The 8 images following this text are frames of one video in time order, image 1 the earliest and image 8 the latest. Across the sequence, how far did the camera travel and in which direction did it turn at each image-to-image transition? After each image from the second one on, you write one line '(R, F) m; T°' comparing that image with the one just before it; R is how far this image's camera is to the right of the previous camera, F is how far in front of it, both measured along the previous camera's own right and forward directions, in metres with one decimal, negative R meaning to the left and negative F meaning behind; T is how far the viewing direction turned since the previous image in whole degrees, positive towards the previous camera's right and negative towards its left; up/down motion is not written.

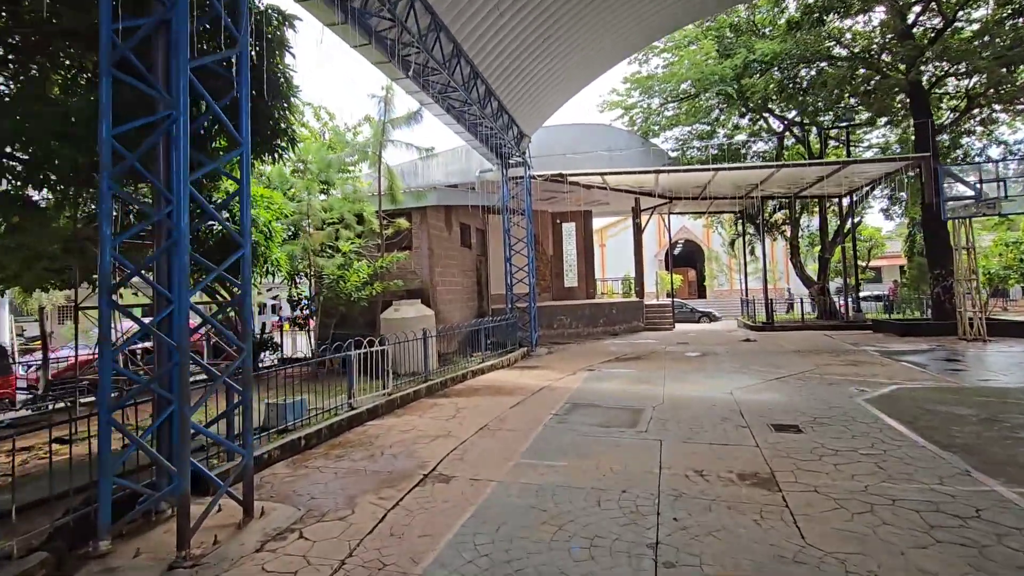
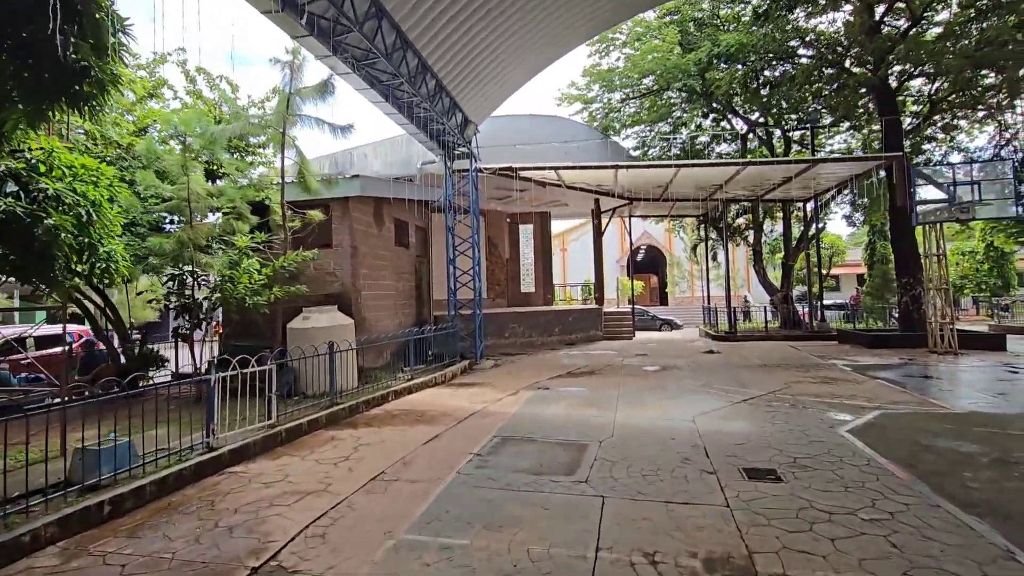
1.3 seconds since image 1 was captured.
(+0.6, +1.4) m; +4°
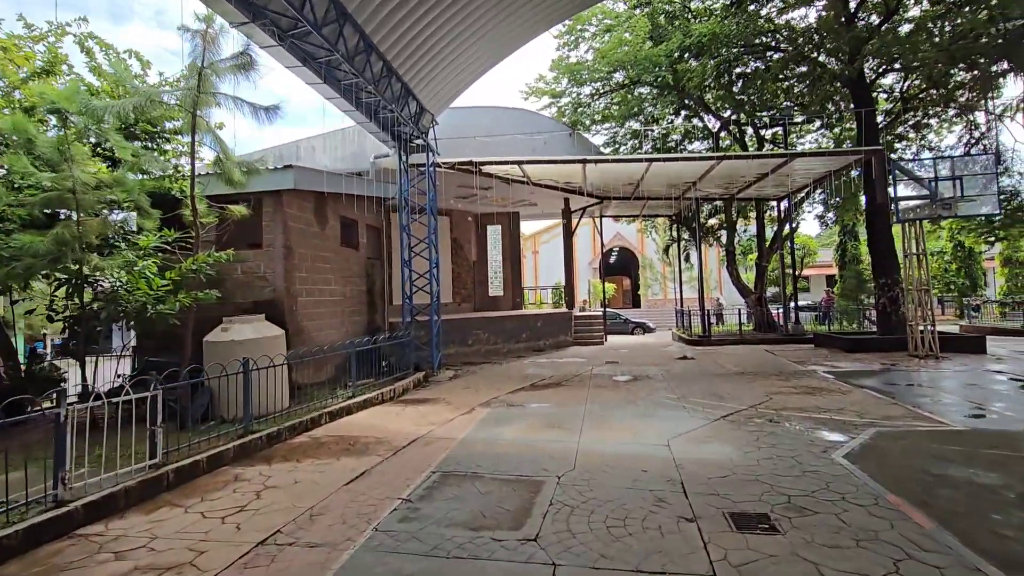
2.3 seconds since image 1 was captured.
(+0.3, +1.0) m; +3°
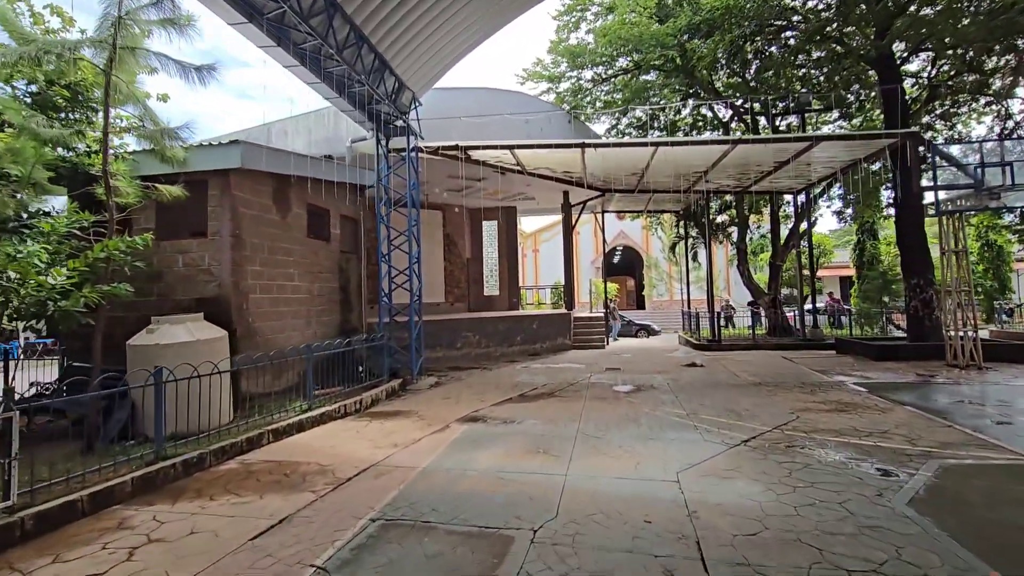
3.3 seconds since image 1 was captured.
(+0.3, +1.2) m; 0°
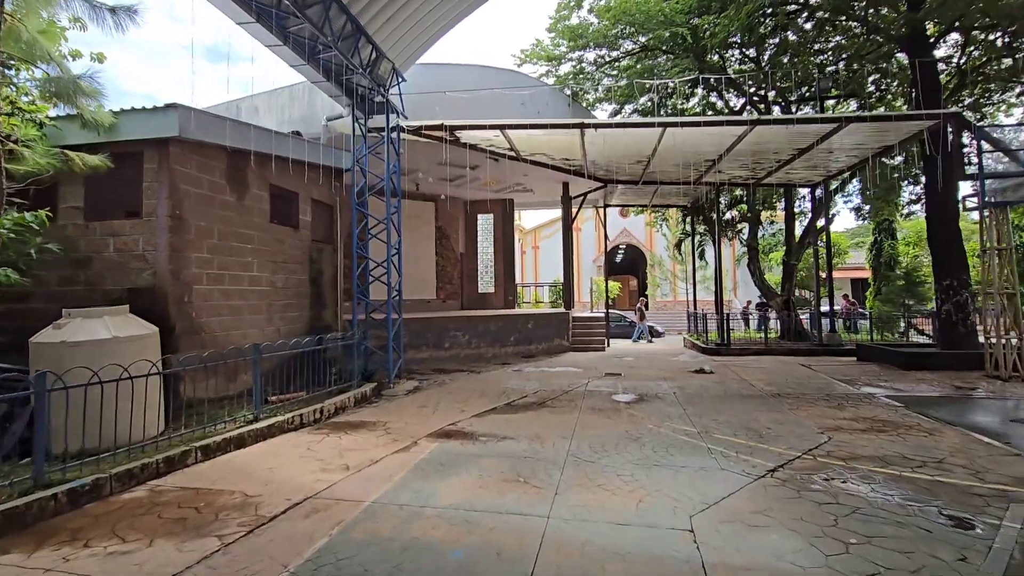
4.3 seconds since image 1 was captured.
(+0.2, +1.0) m; 0°
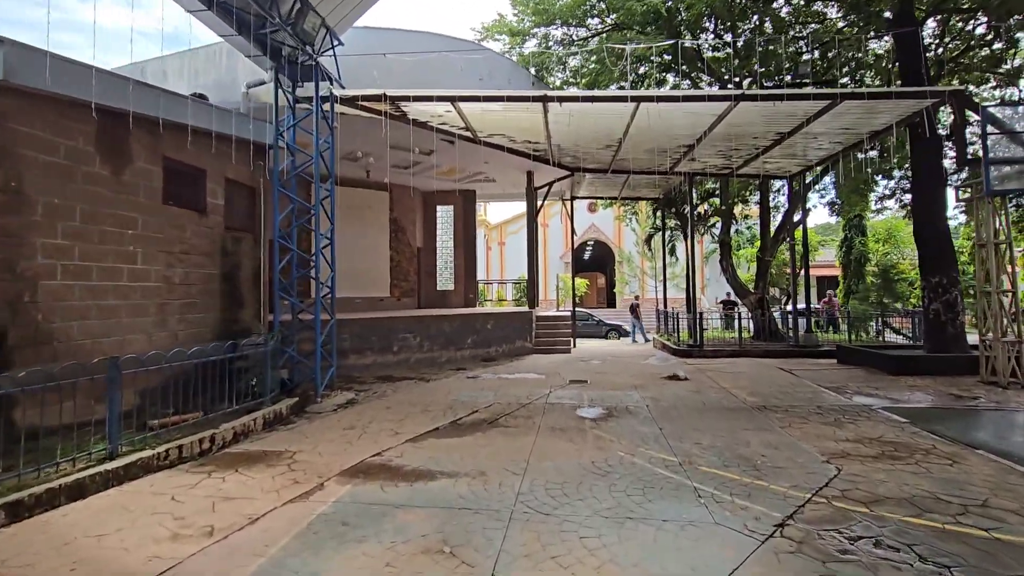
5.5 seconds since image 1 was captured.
(+0.3, +1.2) m; +3°
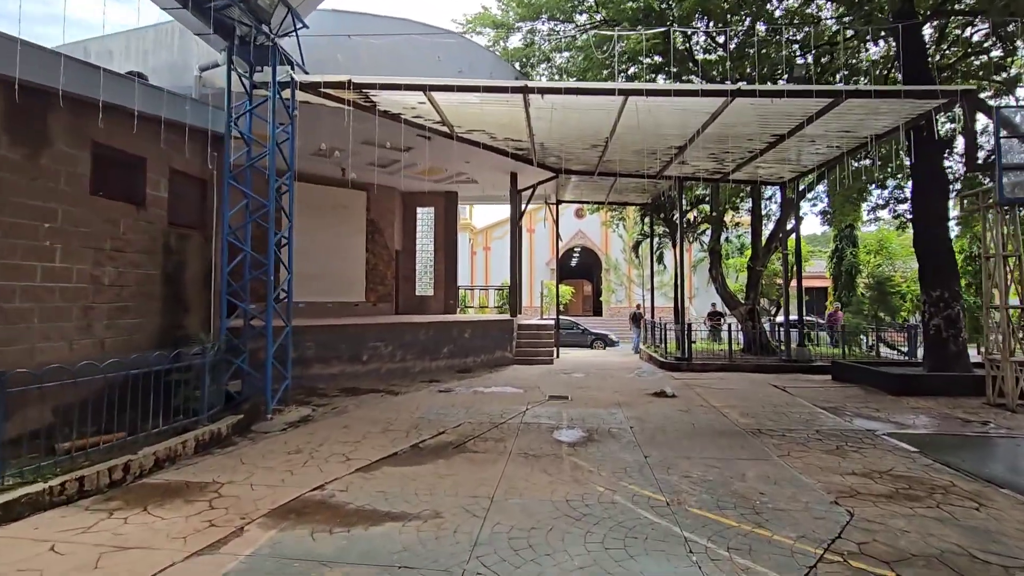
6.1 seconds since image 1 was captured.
(+0.2, +0.7) m; +1°
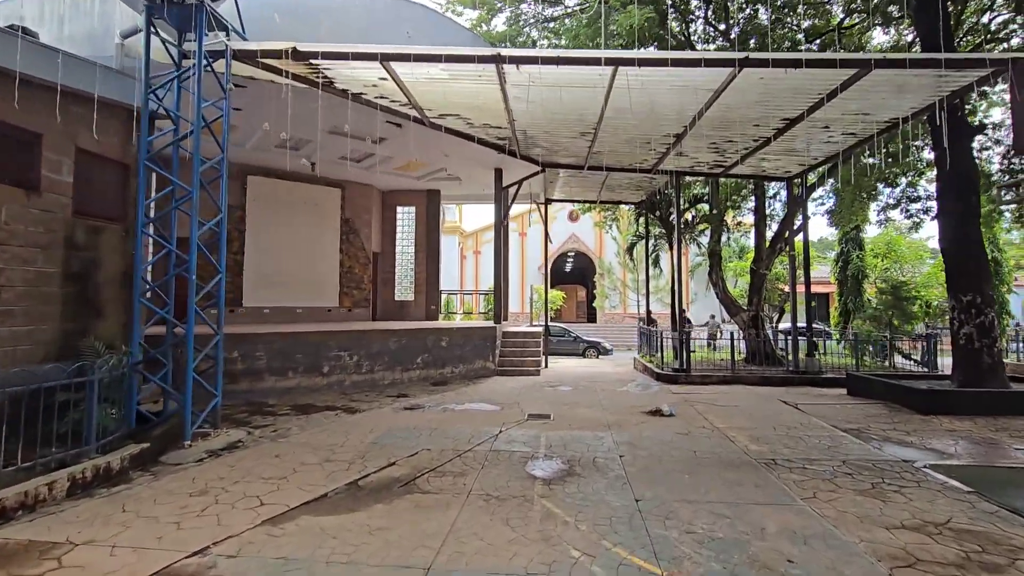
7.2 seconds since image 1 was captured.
(+0.3, +1.1) m; 0°
